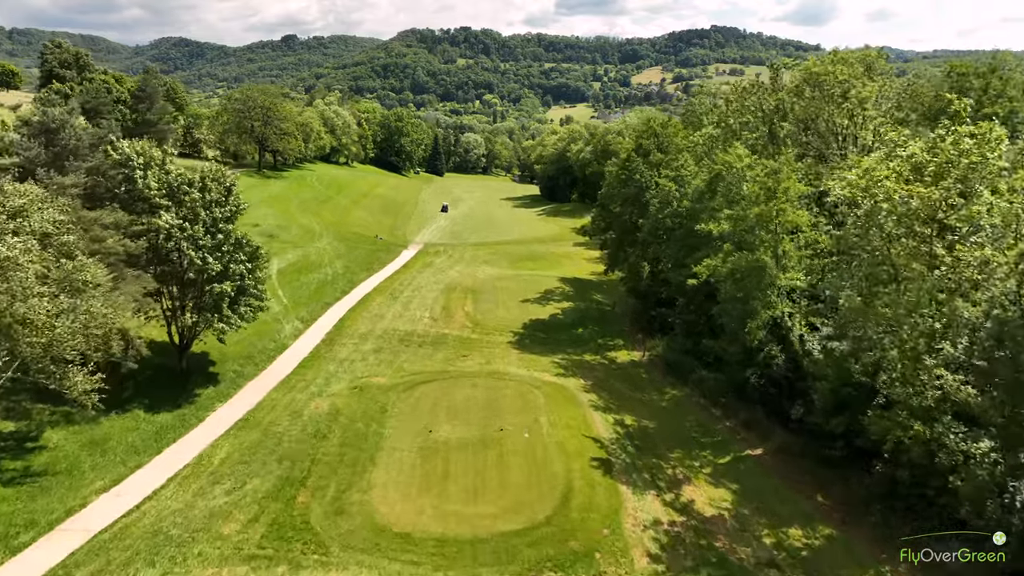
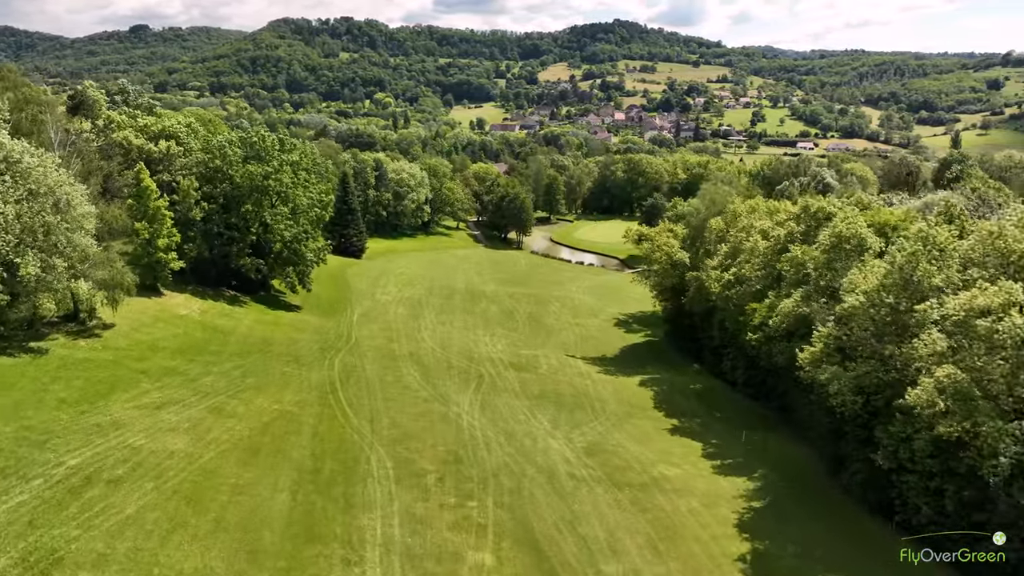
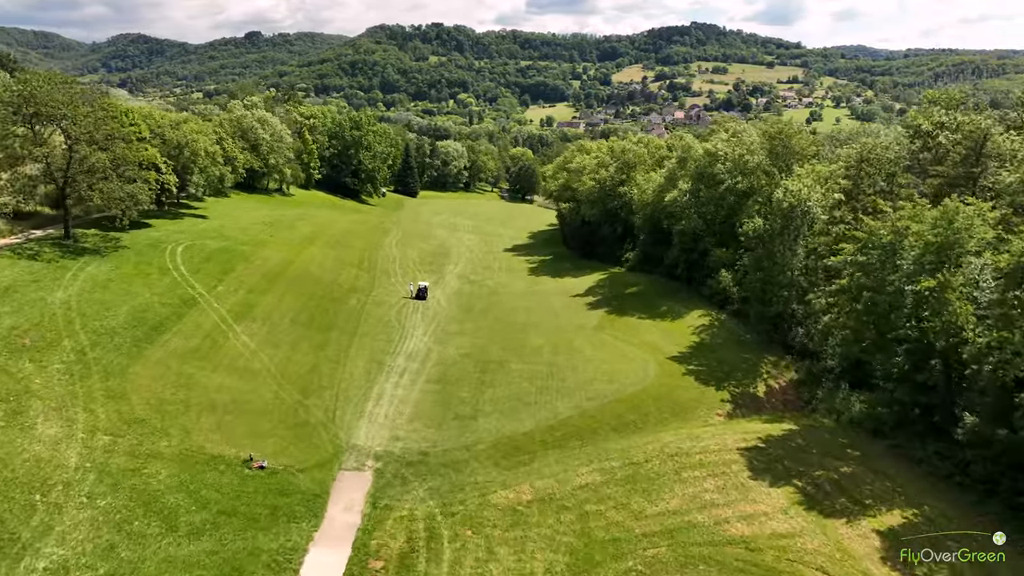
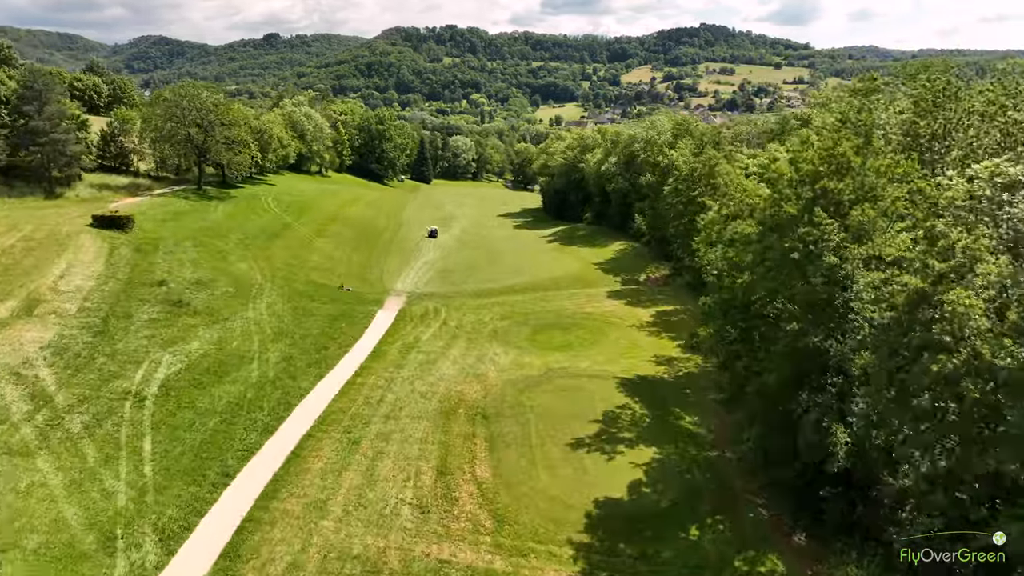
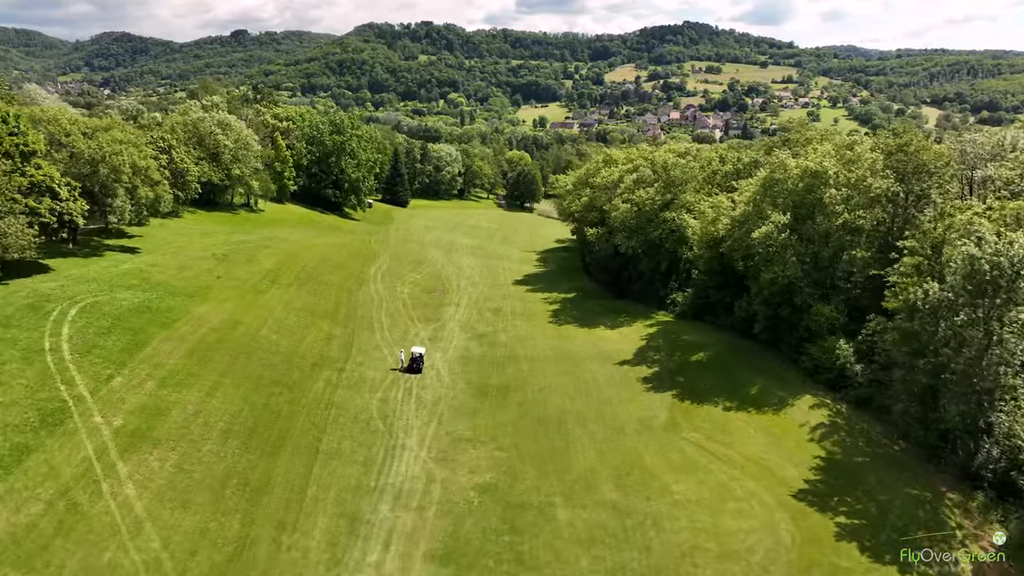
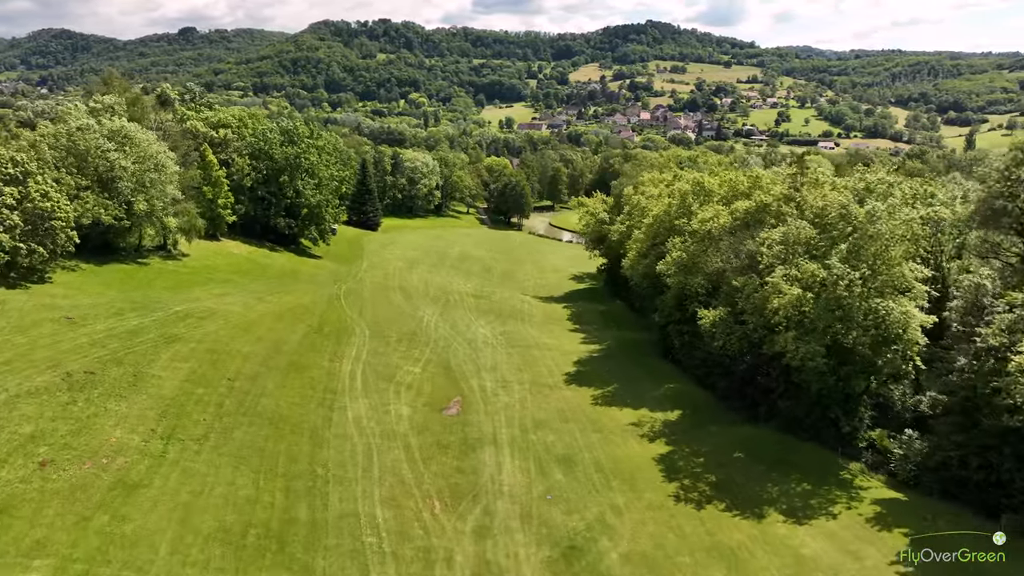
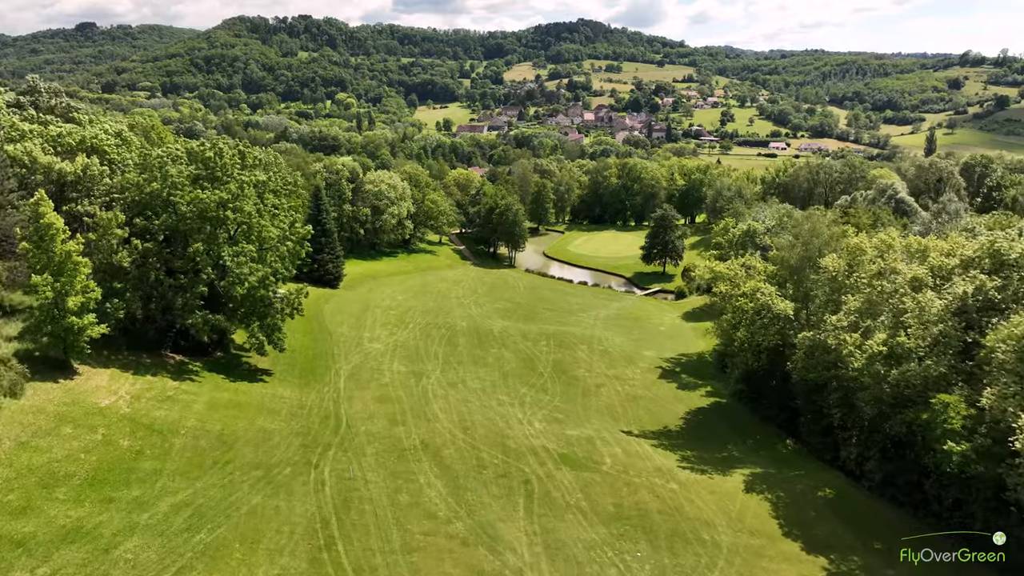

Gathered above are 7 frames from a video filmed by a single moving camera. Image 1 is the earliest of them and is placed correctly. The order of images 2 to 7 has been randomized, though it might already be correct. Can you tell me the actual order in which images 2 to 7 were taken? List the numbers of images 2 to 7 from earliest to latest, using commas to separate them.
4, 3, 5, 6, 2, 7
